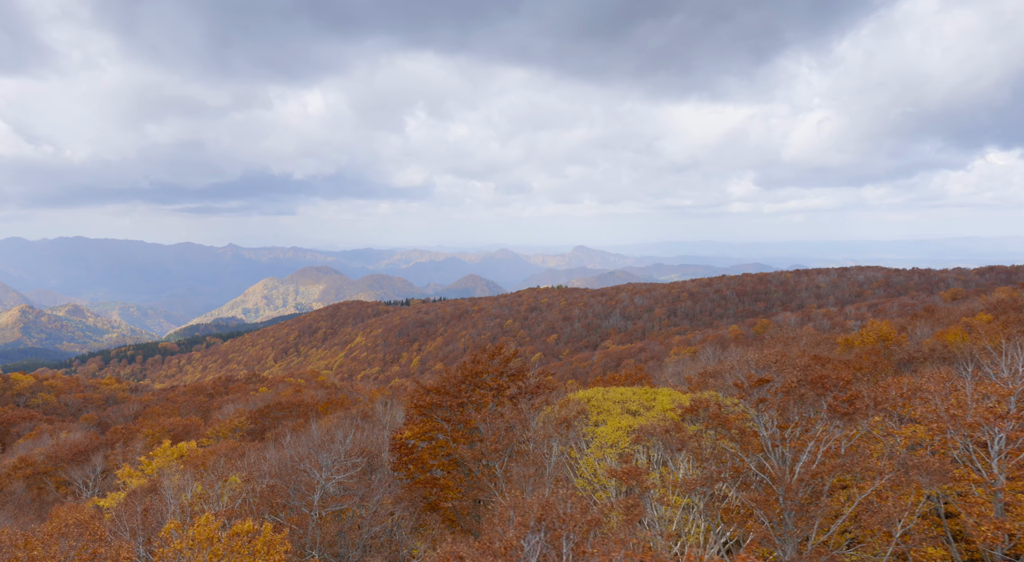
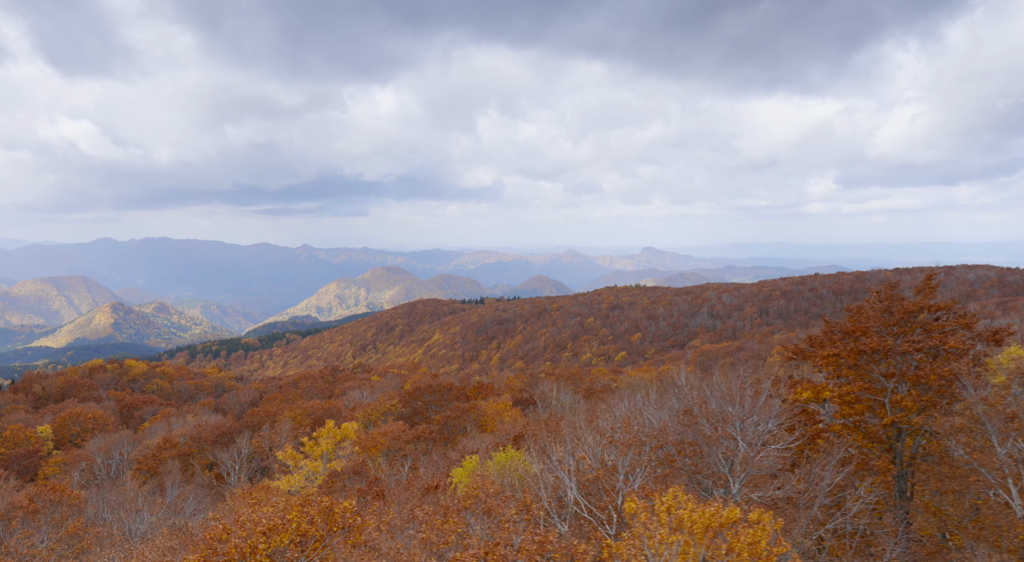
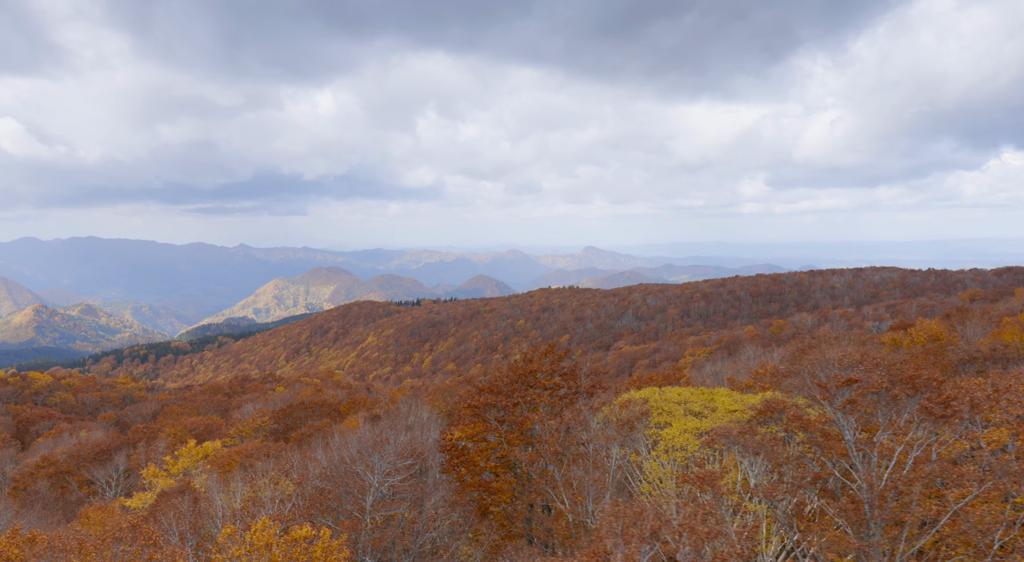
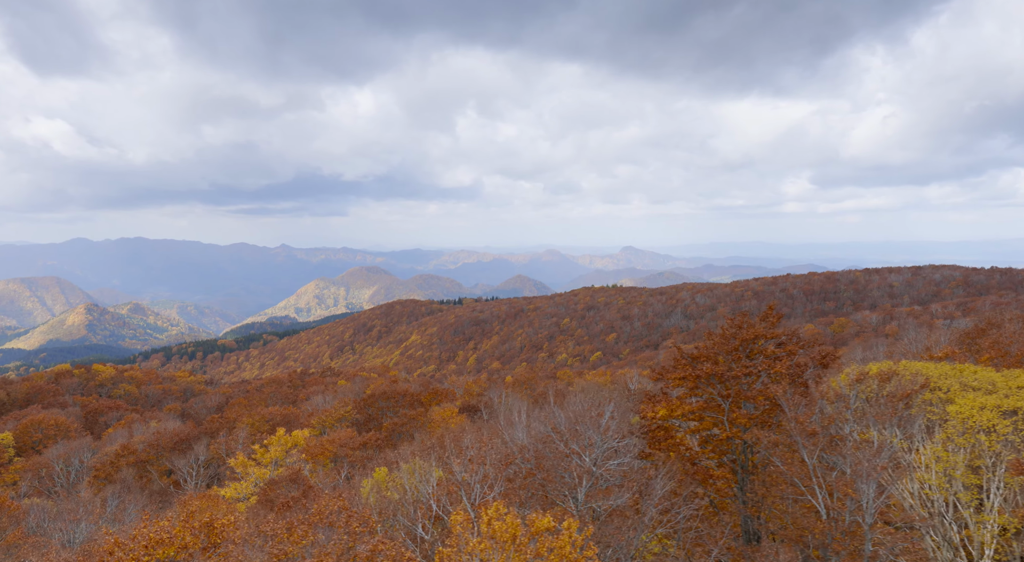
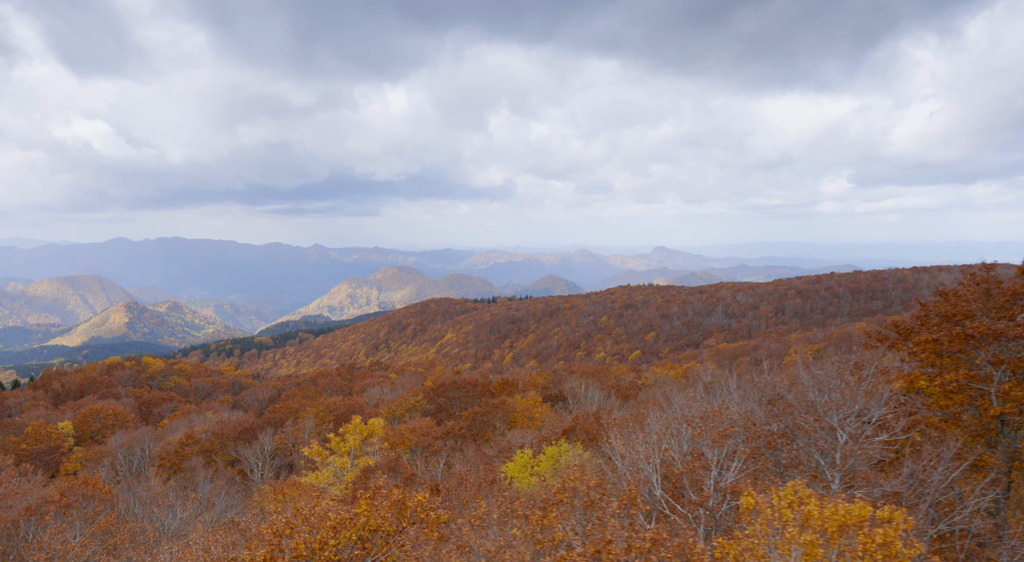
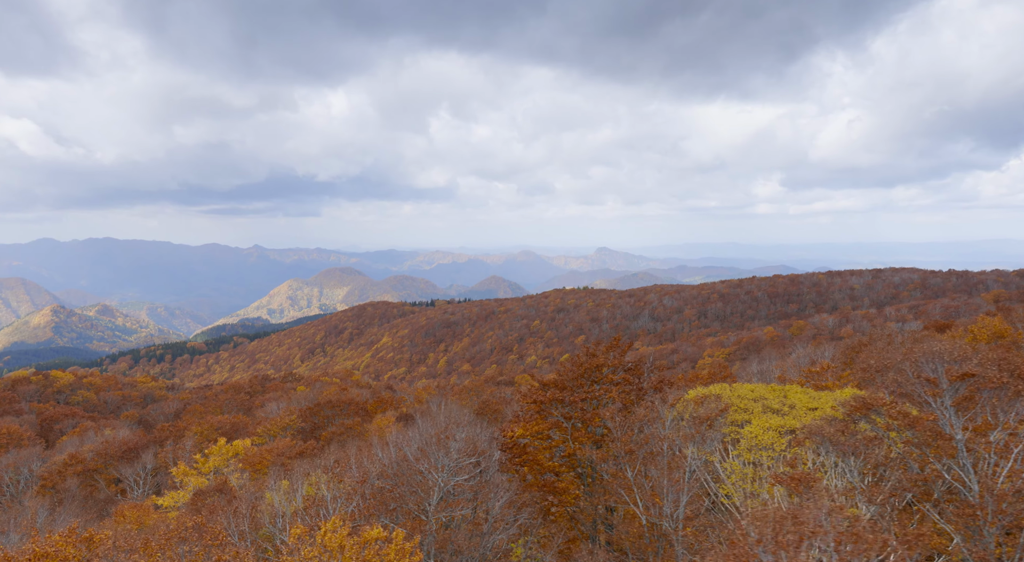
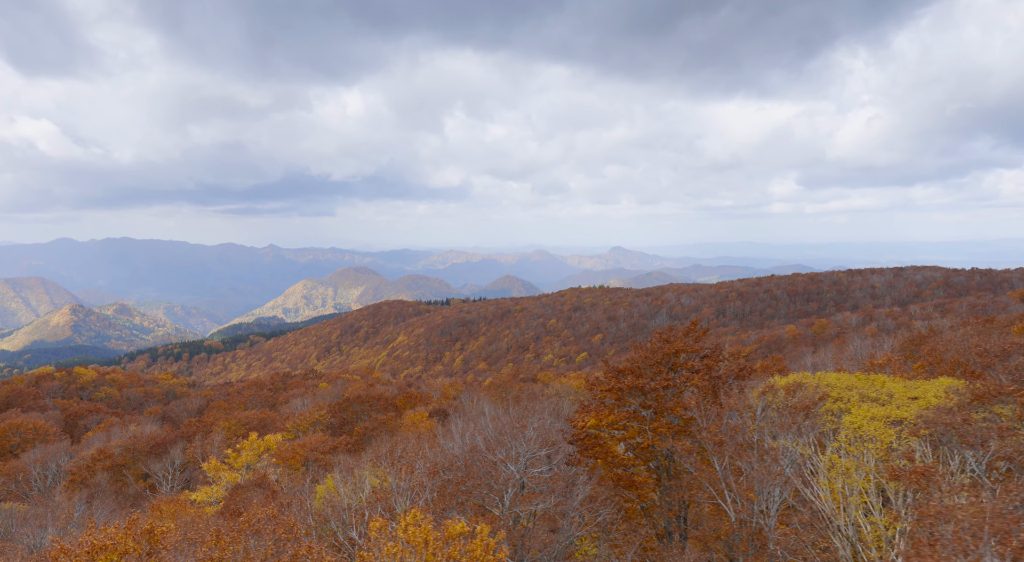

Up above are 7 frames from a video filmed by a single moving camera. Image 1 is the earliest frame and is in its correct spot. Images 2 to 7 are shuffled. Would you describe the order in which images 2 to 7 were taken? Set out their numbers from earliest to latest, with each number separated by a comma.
3, 6, 7, 4, 2, 5
